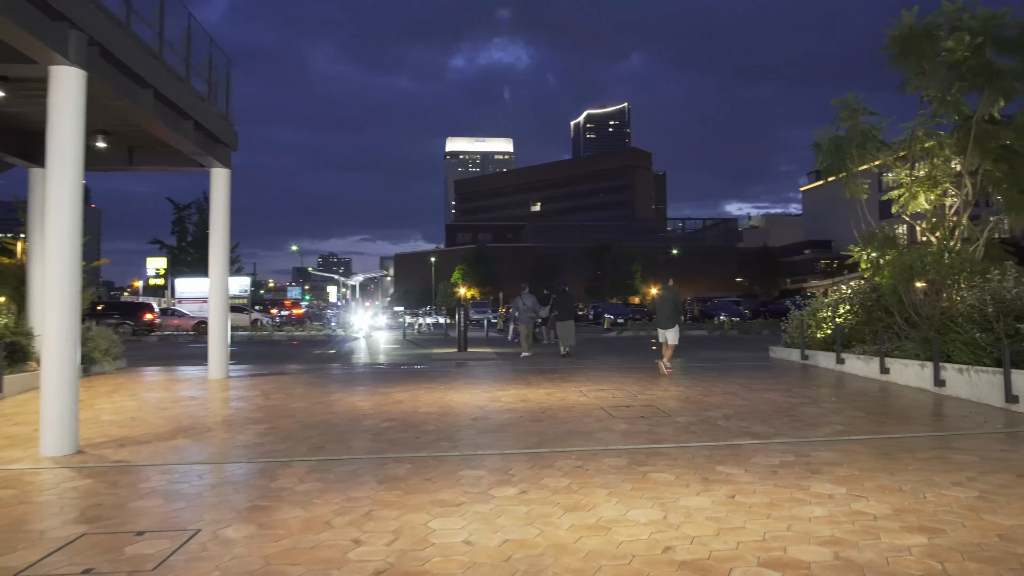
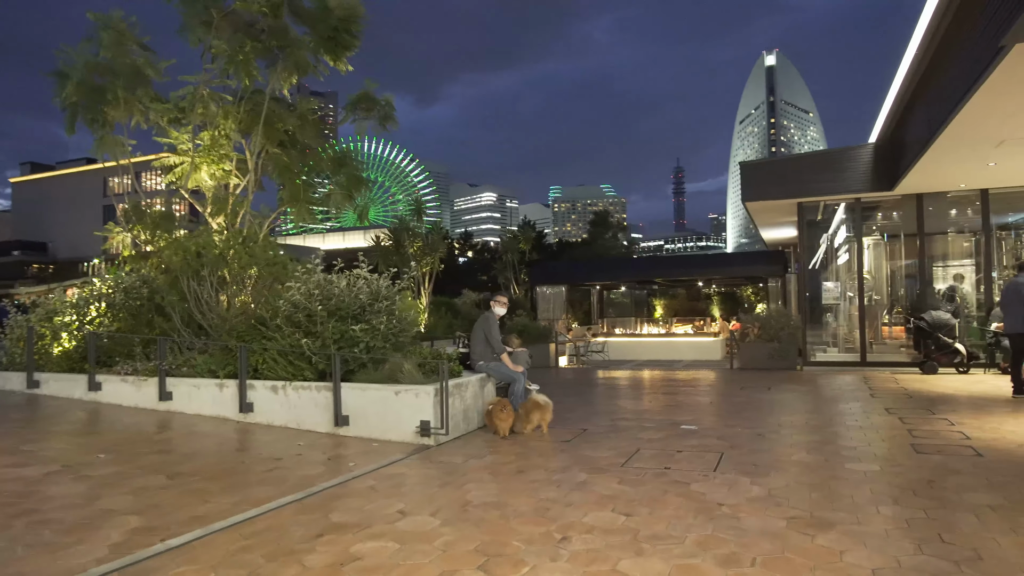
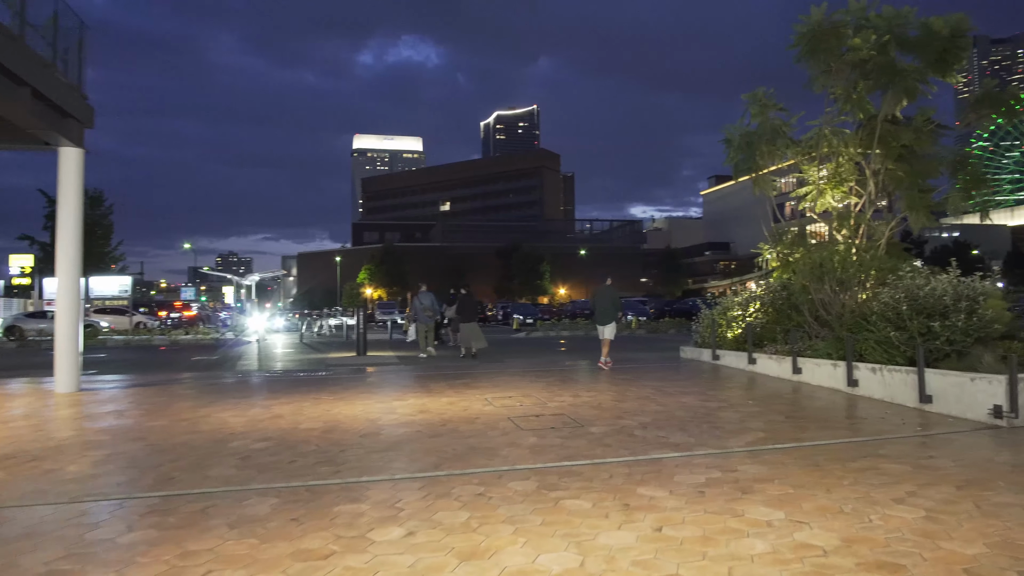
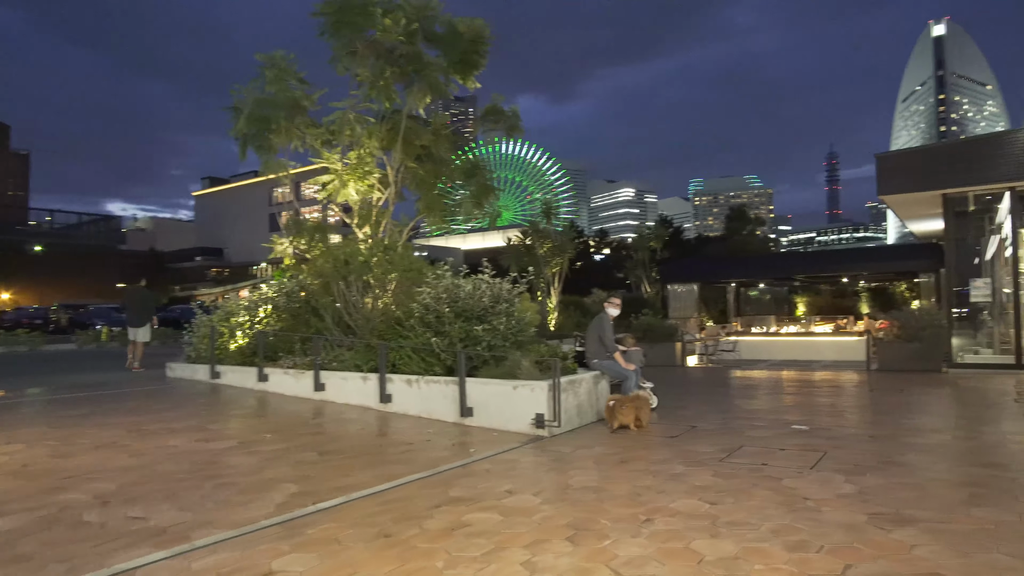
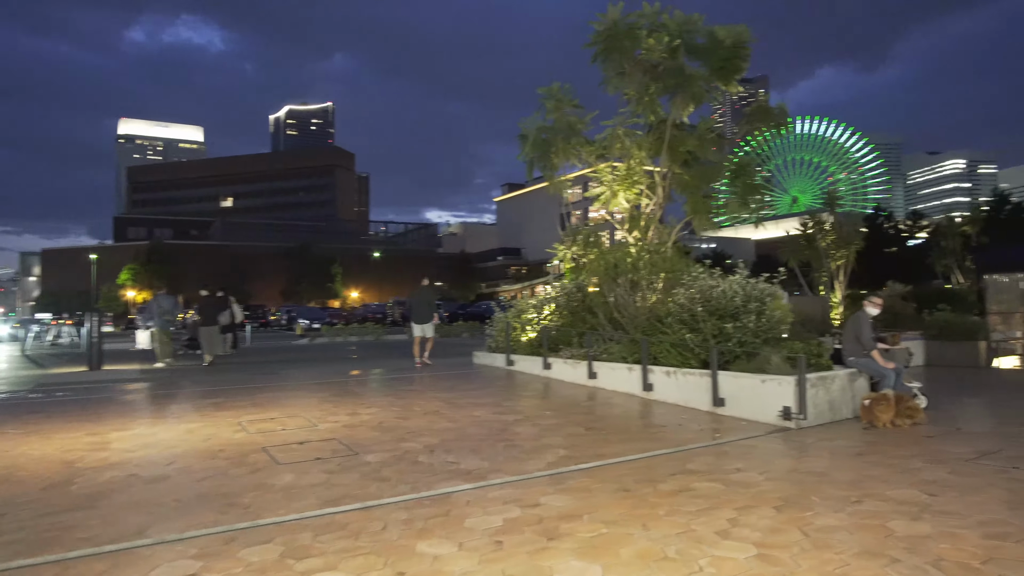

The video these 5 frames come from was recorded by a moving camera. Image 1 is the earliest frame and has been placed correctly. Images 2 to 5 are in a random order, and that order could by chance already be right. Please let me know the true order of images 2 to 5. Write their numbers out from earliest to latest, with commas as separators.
3, 5, 4, 2
